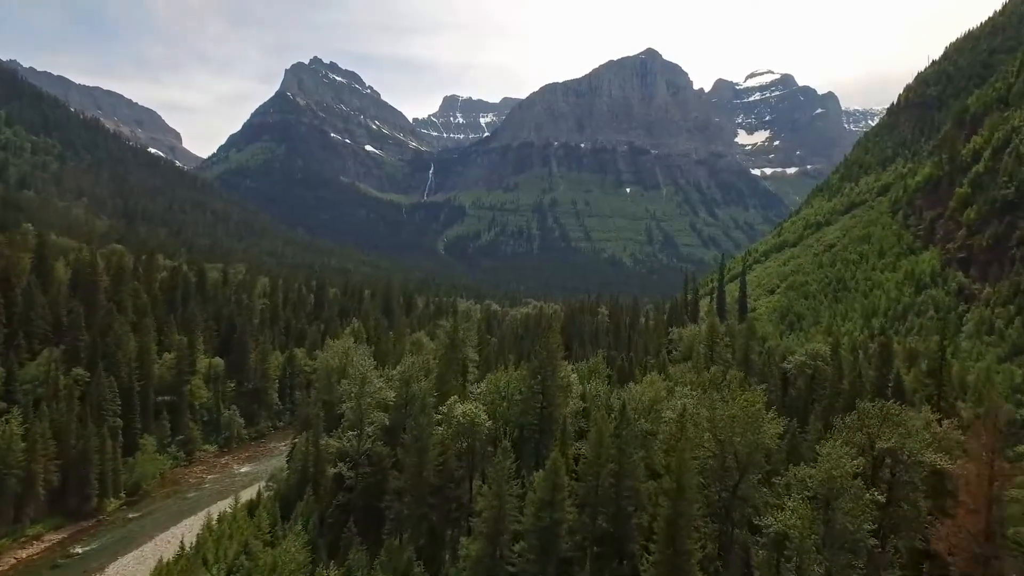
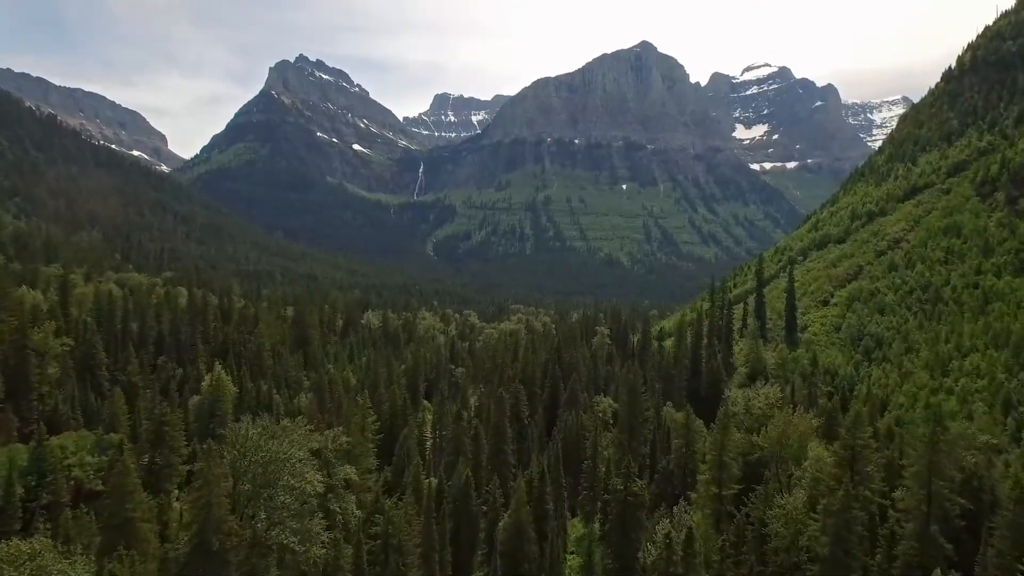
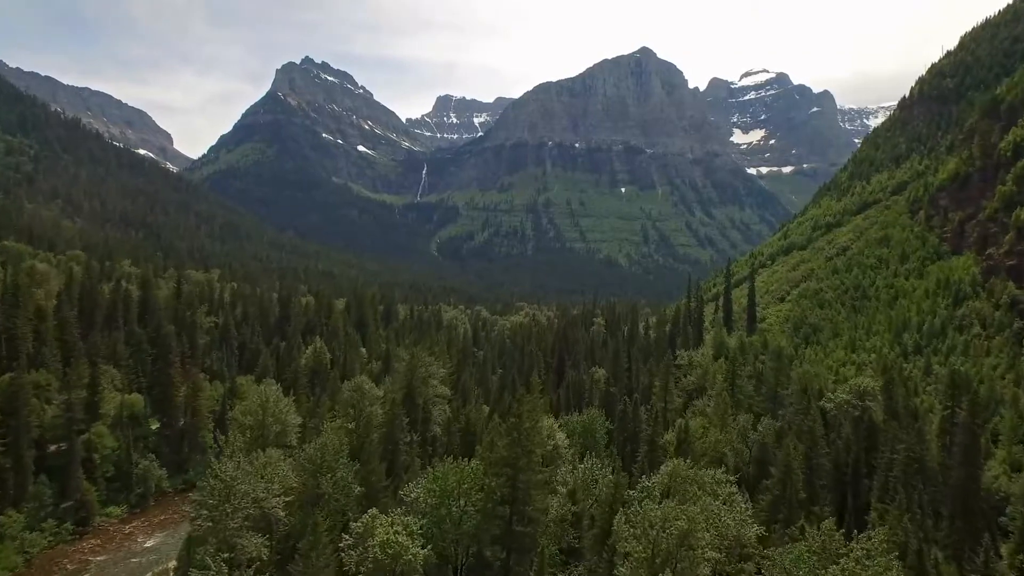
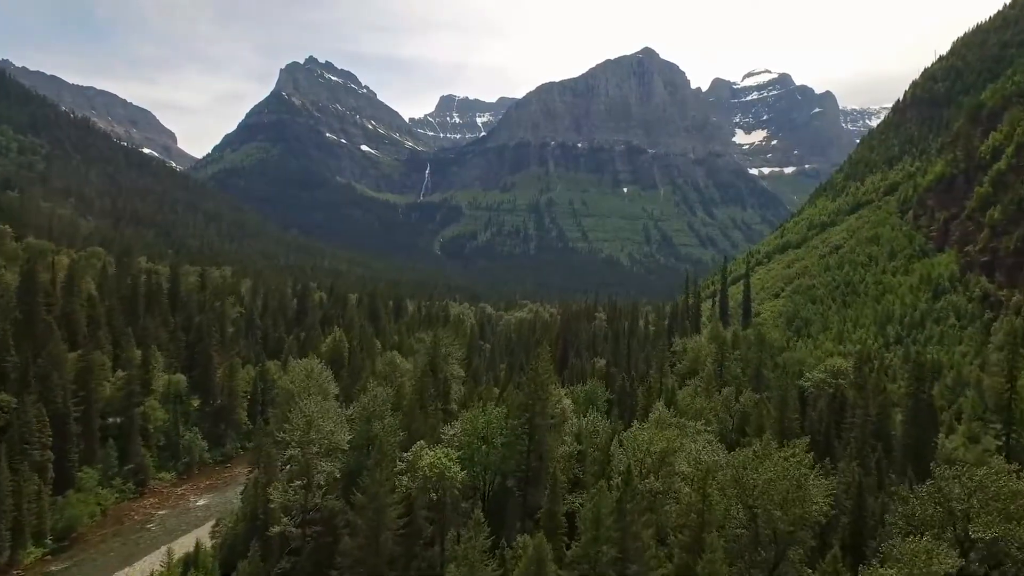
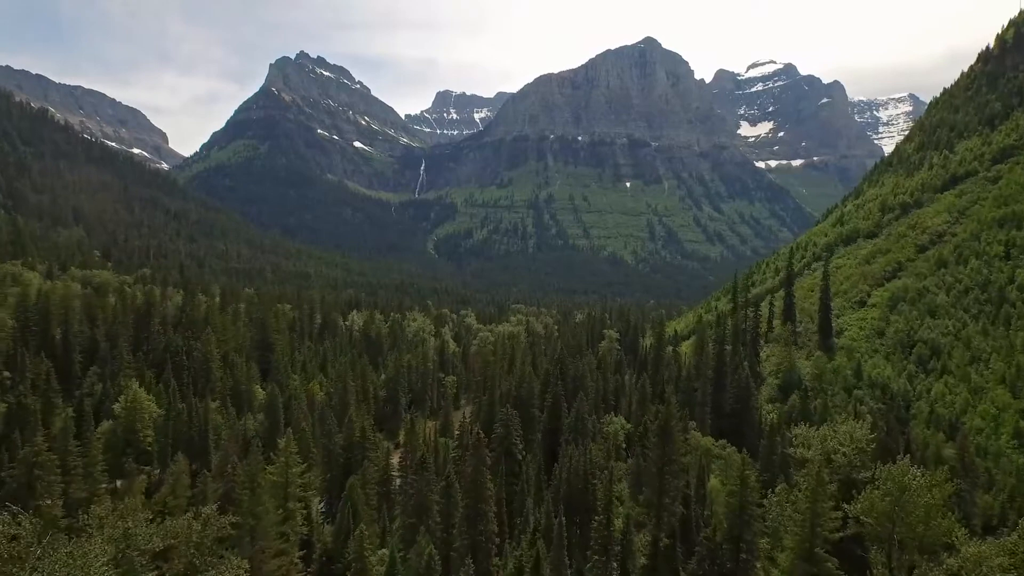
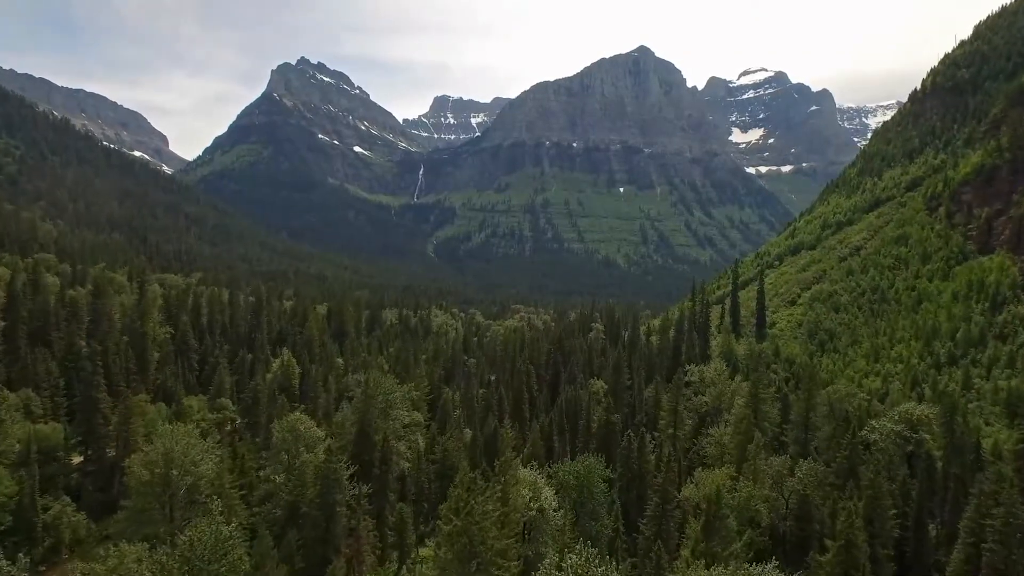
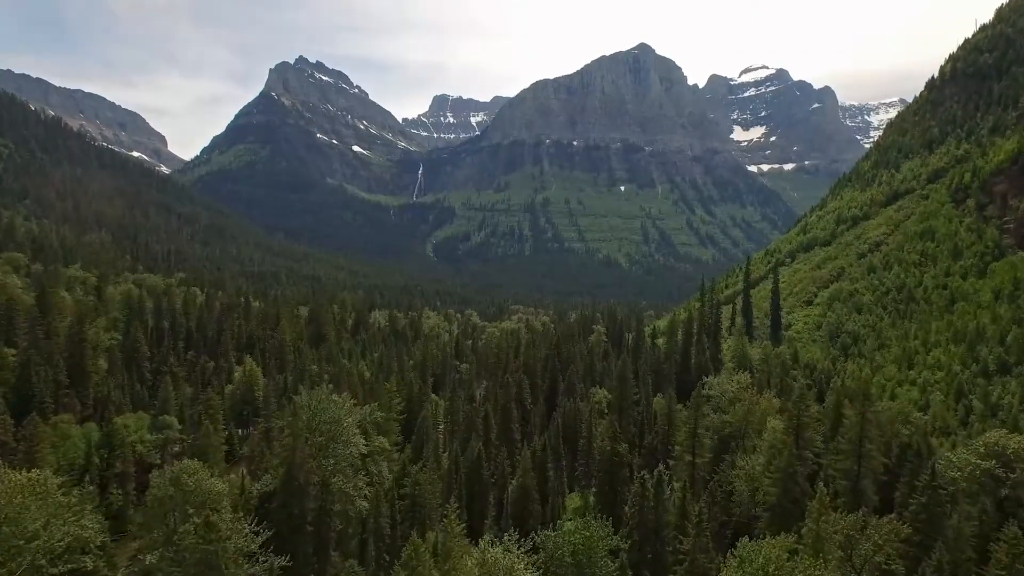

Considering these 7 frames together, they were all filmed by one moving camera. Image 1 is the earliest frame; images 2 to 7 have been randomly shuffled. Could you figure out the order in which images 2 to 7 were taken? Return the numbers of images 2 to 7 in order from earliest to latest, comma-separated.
4, 3, 6, 7, 2, 5
